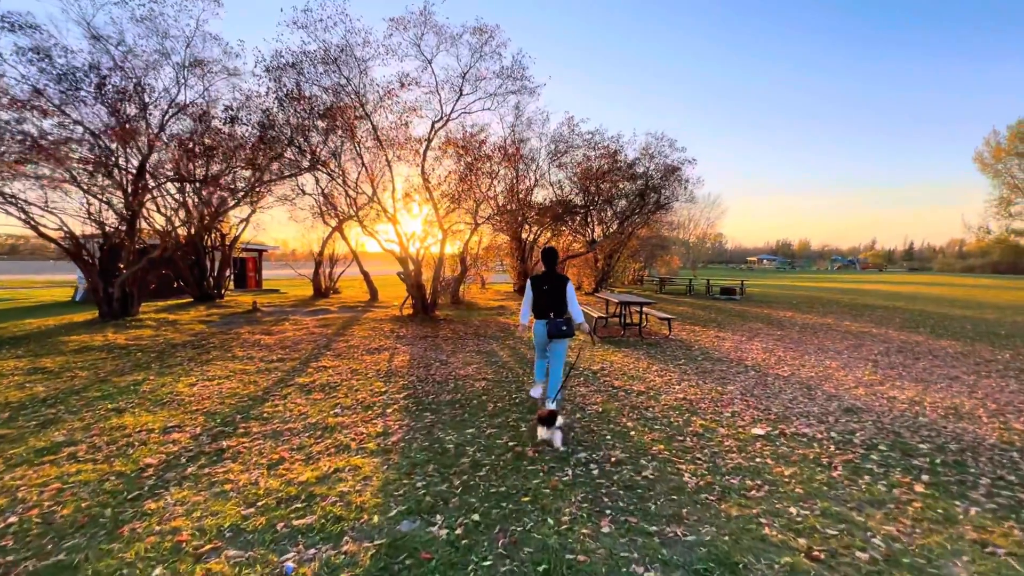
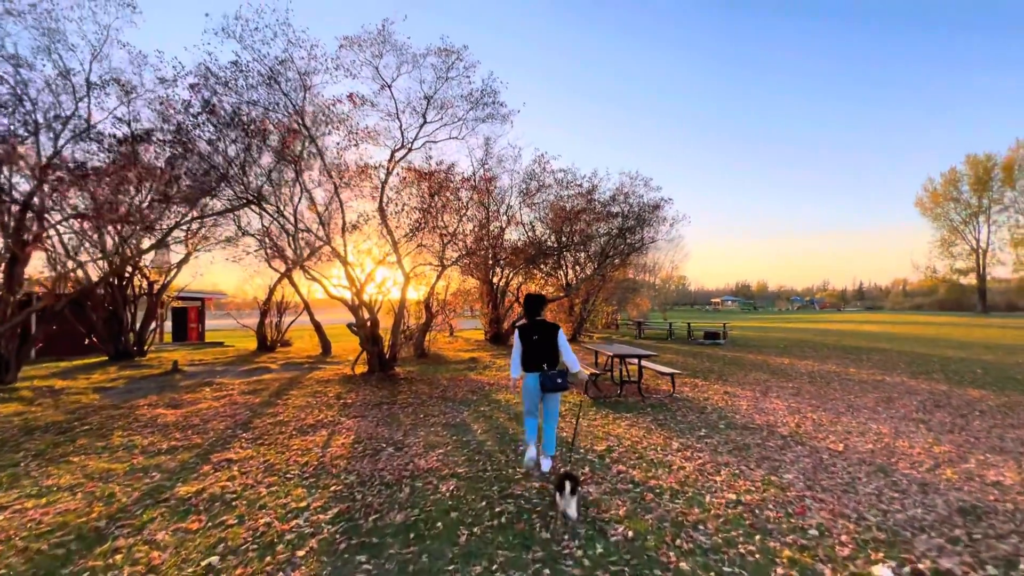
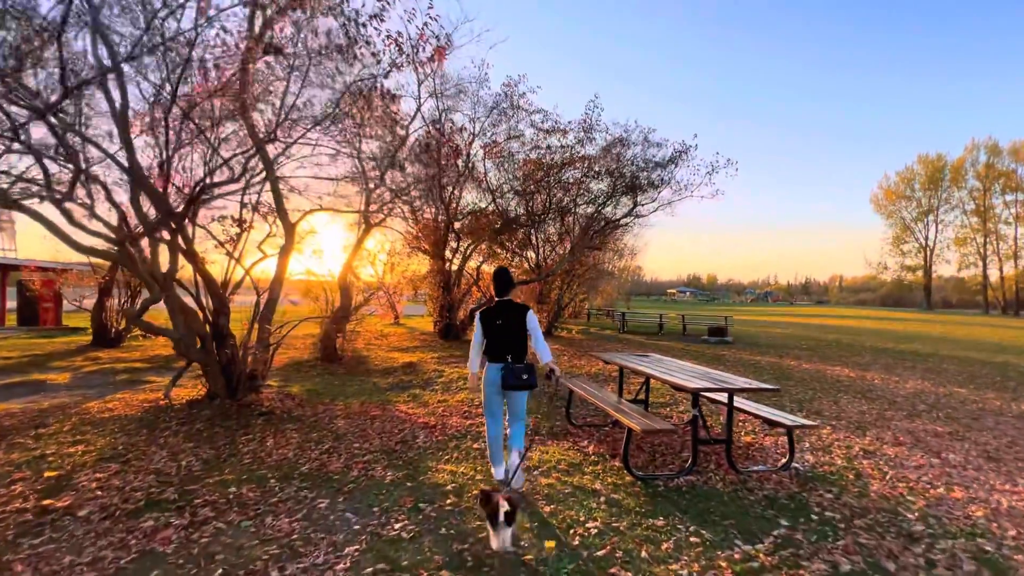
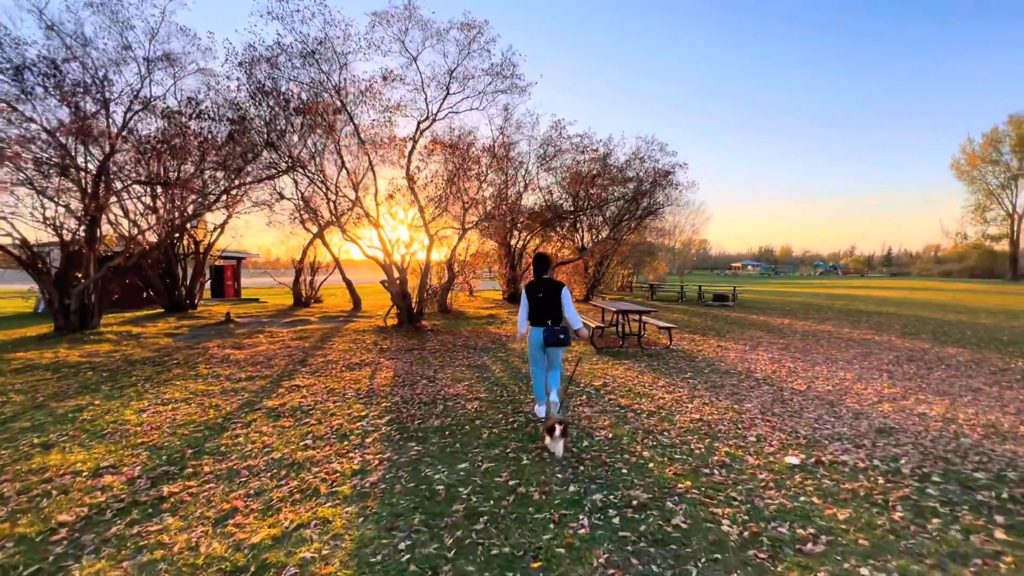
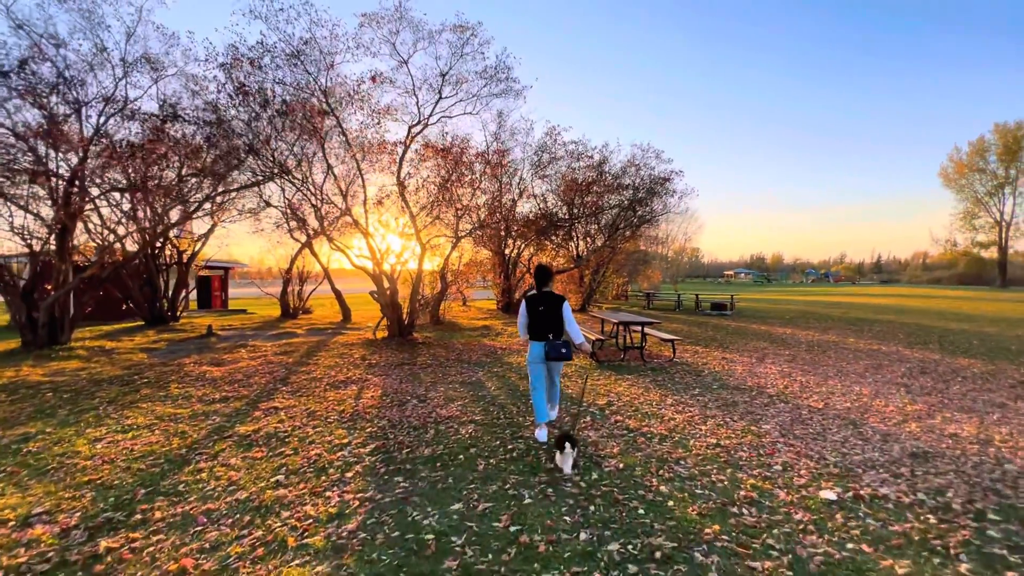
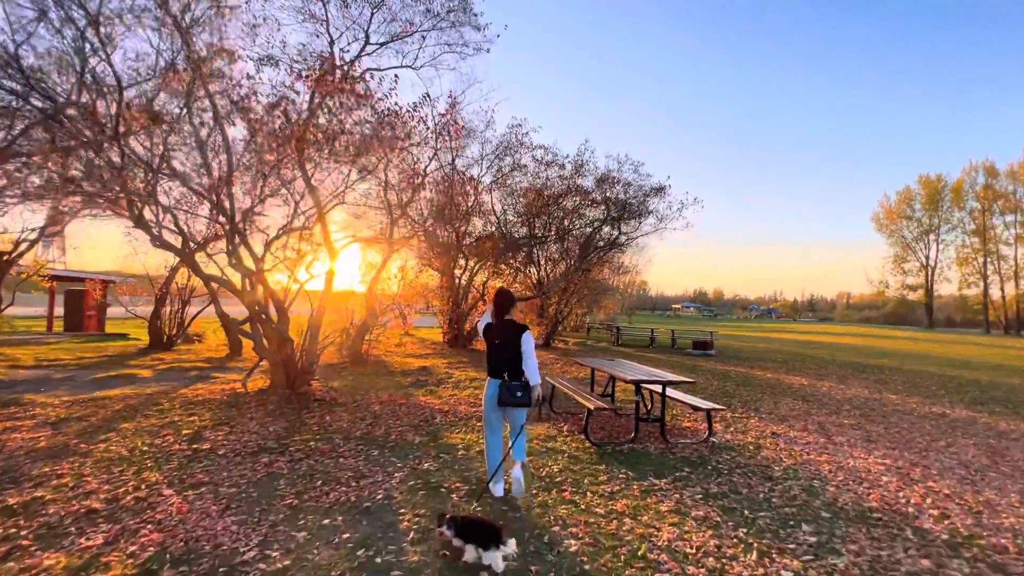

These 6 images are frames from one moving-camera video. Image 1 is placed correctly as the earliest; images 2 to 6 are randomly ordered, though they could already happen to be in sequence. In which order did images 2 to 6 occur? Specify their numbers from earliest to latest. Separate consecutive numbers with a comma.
4, 5, 2, 6, 3
